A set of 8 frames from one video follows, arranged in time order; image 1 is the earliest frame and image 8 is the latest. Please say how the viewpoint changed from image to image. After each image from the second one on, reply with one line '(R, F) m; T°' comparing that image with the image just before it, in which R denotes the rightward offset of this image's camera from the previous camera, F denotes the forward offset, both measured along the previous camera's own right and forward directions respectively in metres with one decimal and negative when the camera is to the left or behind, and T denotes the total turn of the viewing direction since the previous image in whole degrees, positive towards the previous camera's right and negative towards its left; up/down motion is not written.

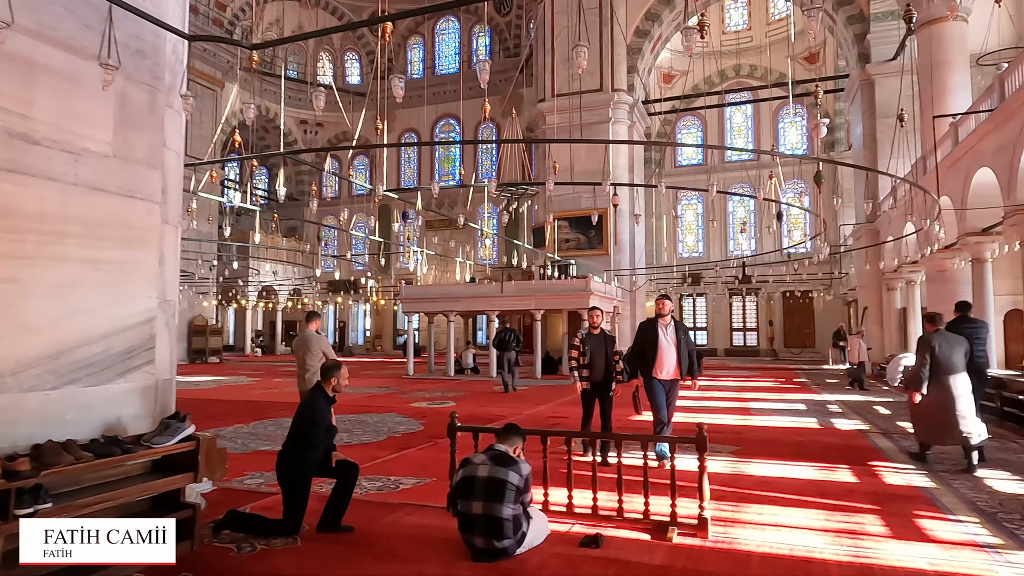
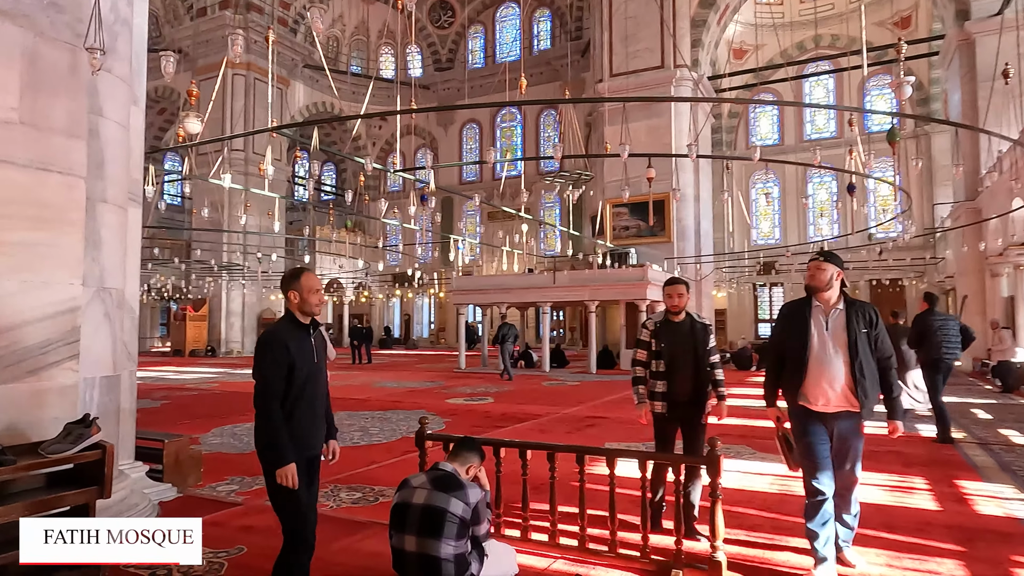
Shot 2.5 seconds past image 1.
(+0.5, +0.7) m; -7°
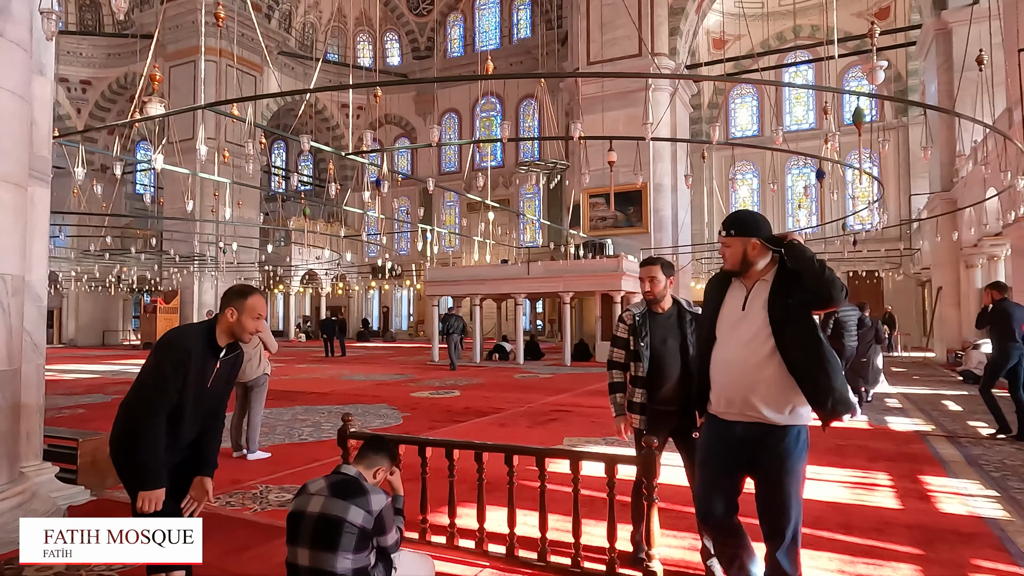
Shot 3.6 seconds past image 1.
(+0.3, +0.3) m; +1°
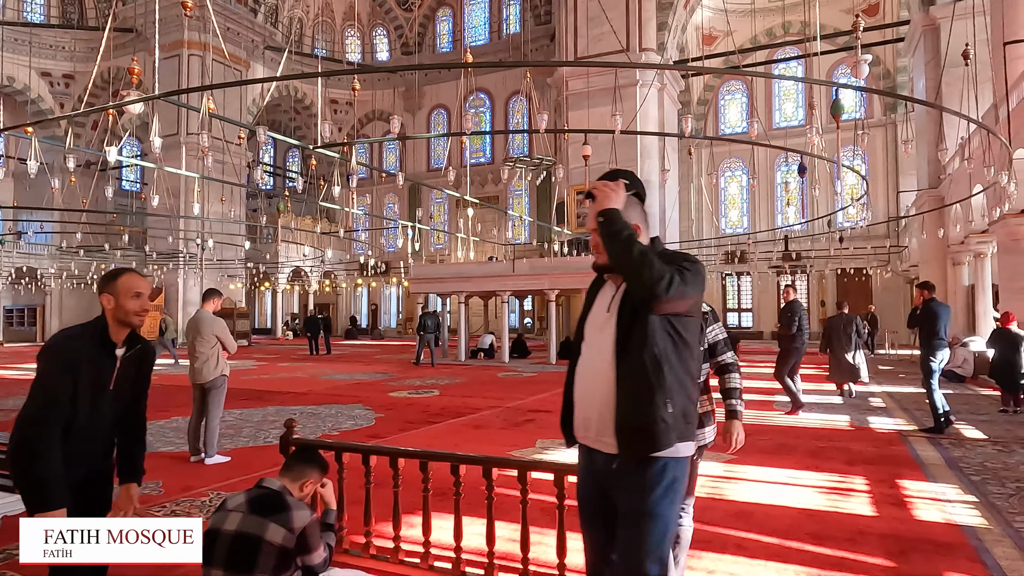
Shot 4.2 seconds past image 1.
(+0.2, +0.2) m; +1°
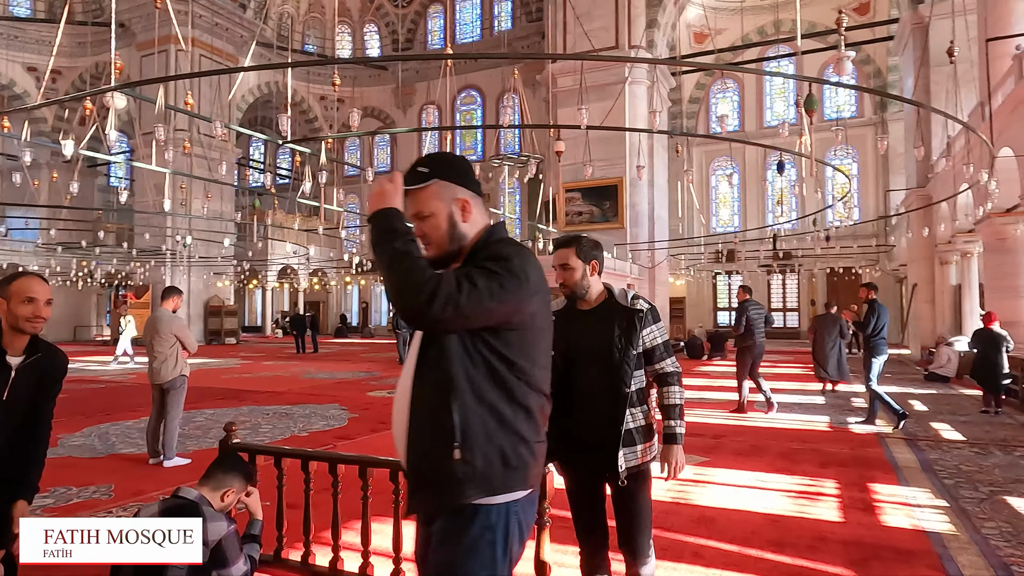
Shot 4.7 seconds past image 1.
(+0.2, +0.1) m; 0°
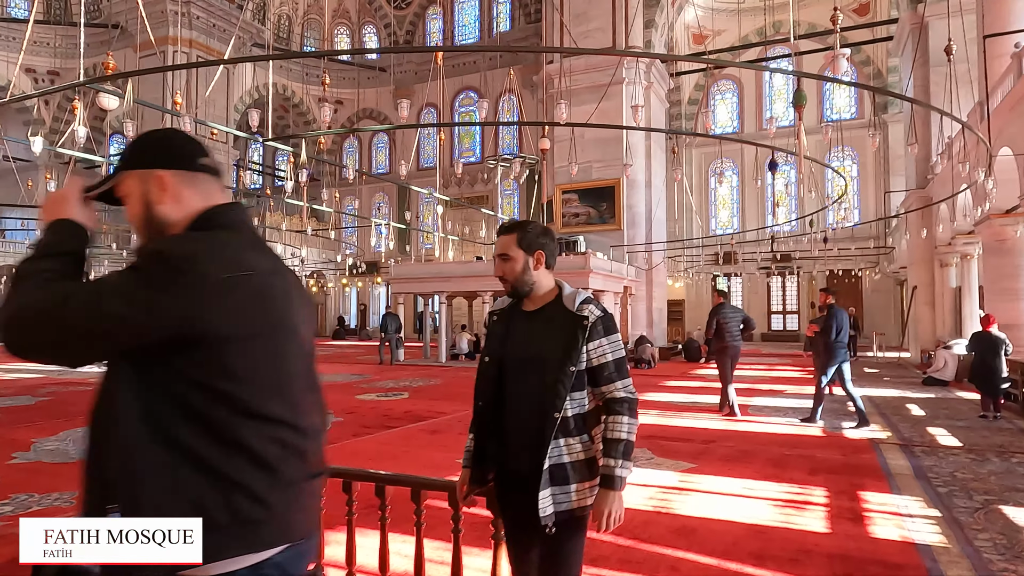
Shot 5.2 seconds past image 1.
(+0.1, +0.1) m; 0°
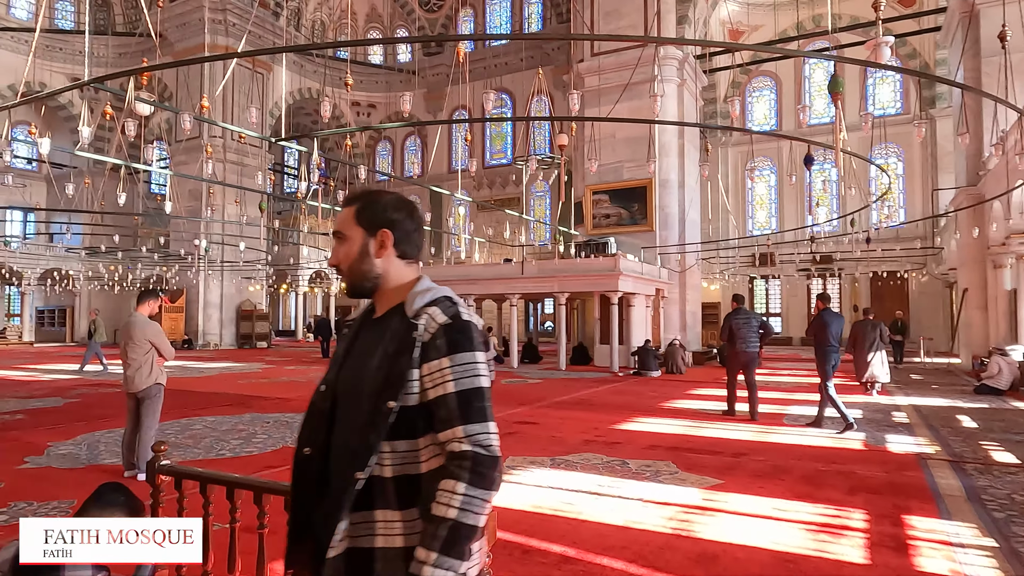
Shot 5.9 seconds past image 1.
(+0.1, +0.2) m; -3°
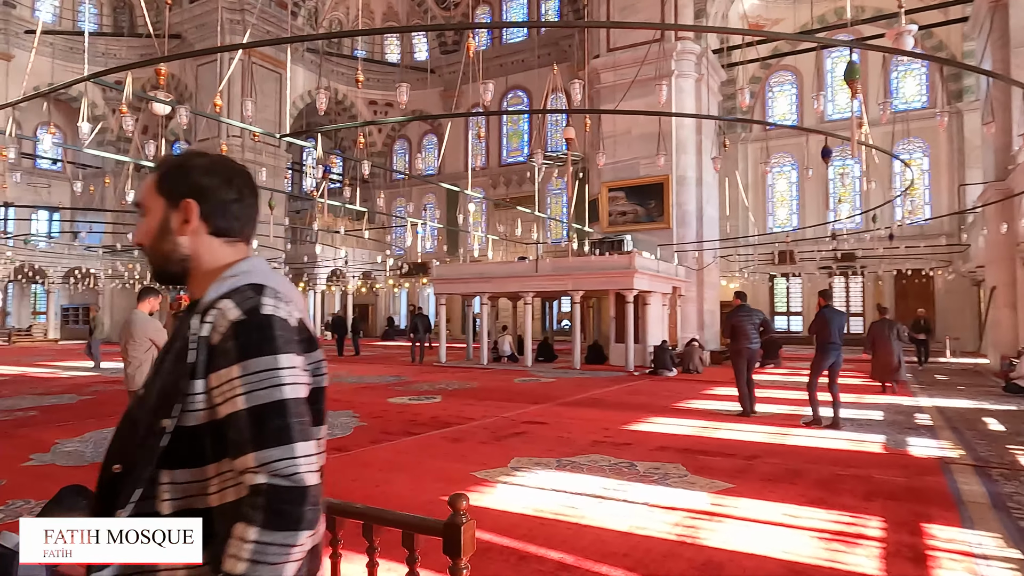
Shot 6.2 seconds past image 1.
(+0.1, +0.1) m; -2°
